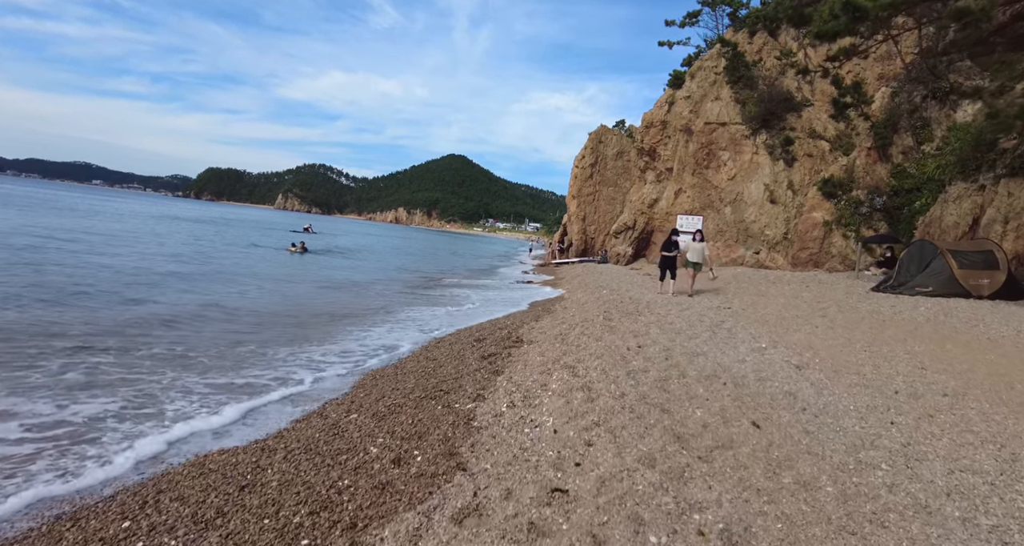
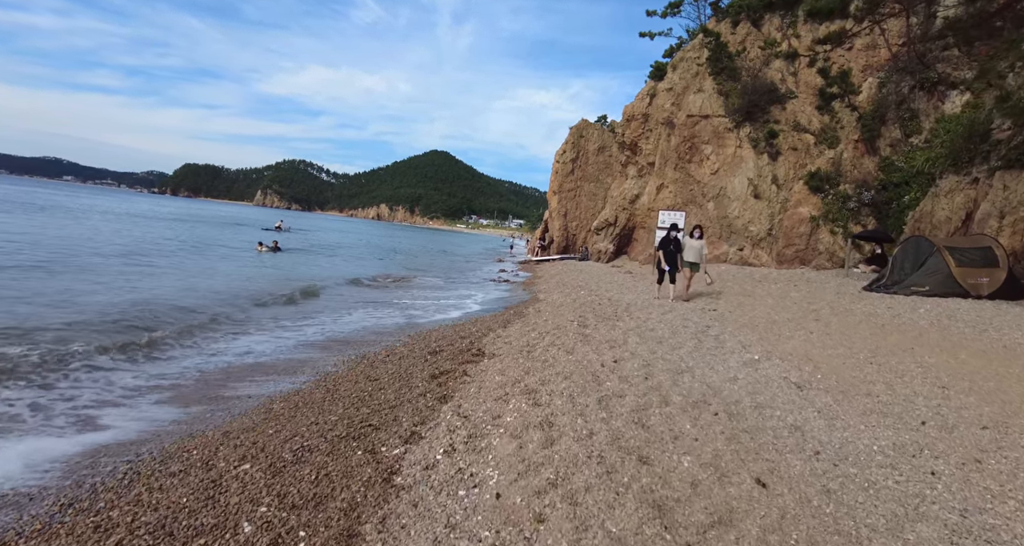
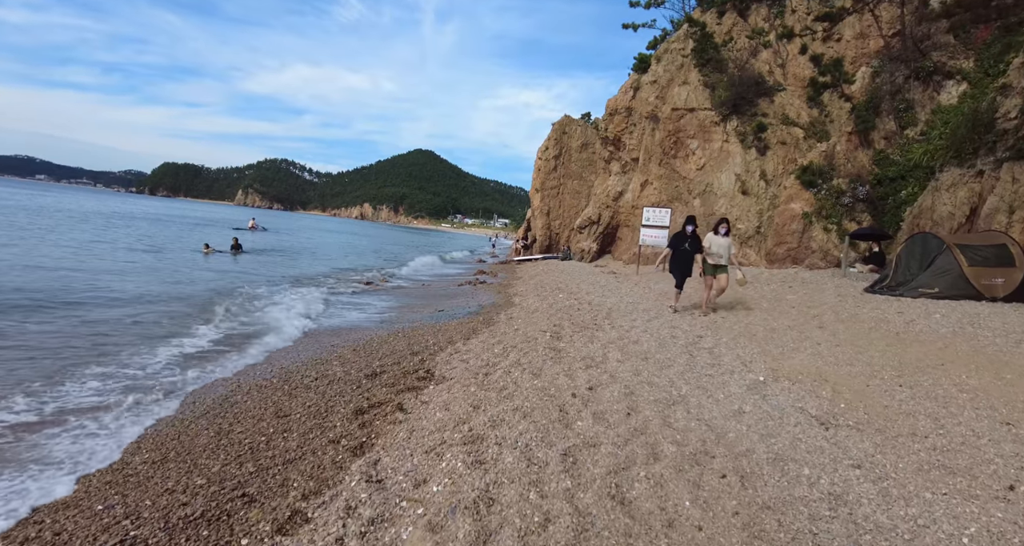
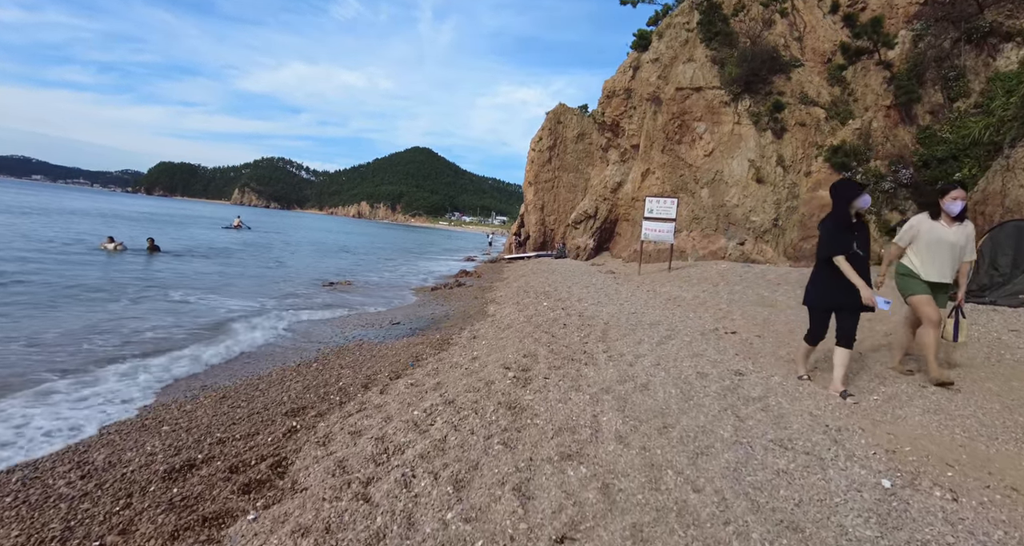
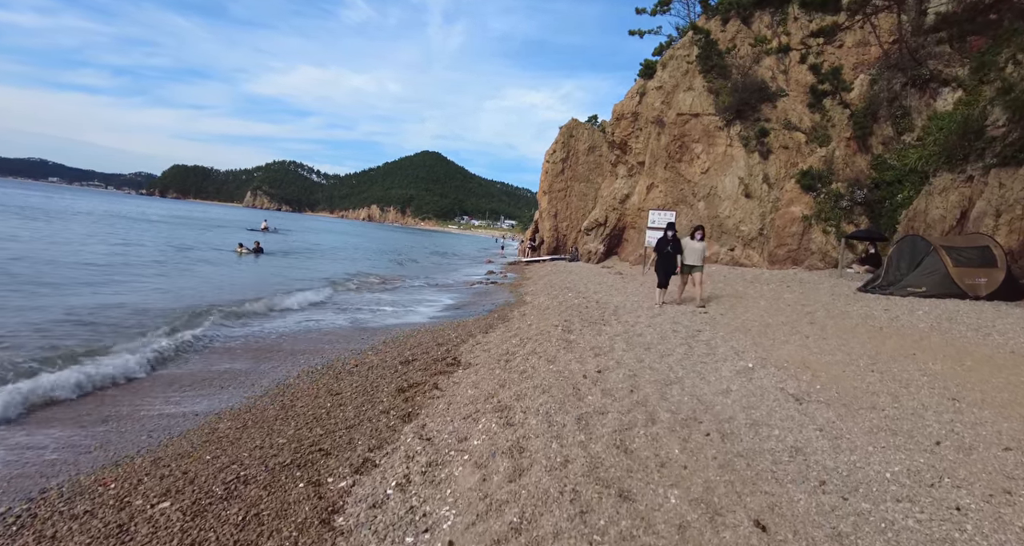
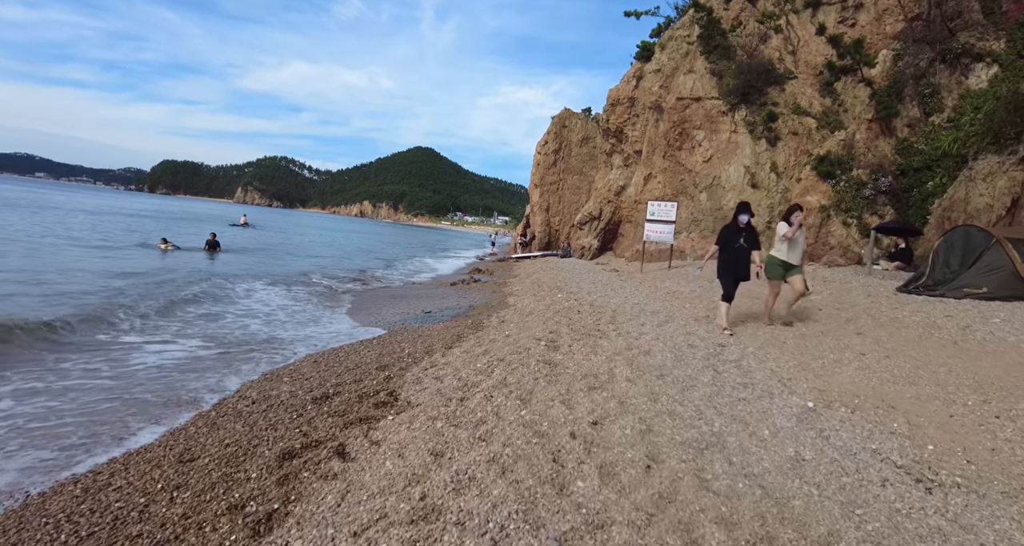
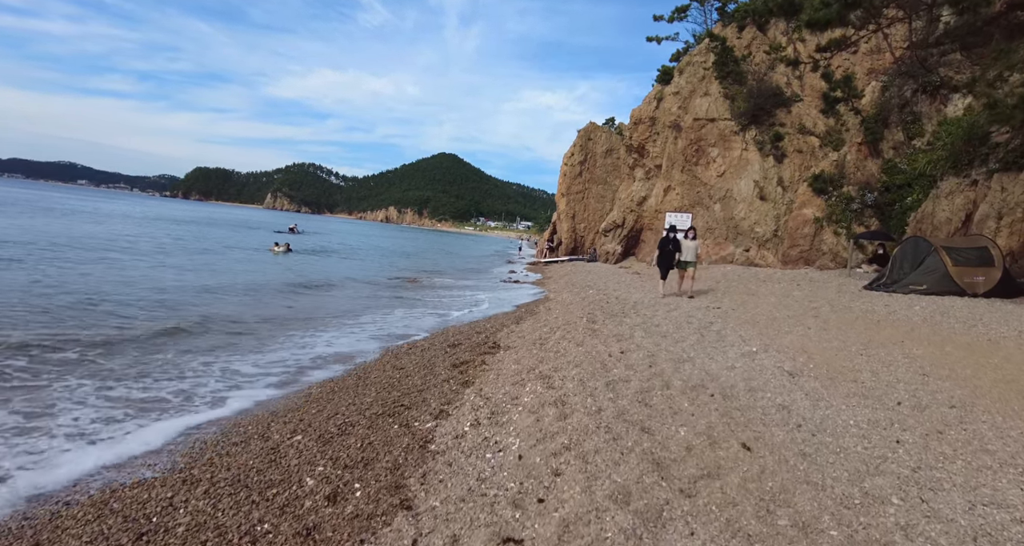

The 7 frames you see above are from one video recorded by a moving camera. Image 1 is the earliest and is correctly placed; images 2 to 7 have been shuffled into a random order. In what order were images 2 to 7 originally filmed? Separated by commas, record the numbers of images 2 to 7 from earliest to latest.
7, 2, 5, 3, 6, 4
